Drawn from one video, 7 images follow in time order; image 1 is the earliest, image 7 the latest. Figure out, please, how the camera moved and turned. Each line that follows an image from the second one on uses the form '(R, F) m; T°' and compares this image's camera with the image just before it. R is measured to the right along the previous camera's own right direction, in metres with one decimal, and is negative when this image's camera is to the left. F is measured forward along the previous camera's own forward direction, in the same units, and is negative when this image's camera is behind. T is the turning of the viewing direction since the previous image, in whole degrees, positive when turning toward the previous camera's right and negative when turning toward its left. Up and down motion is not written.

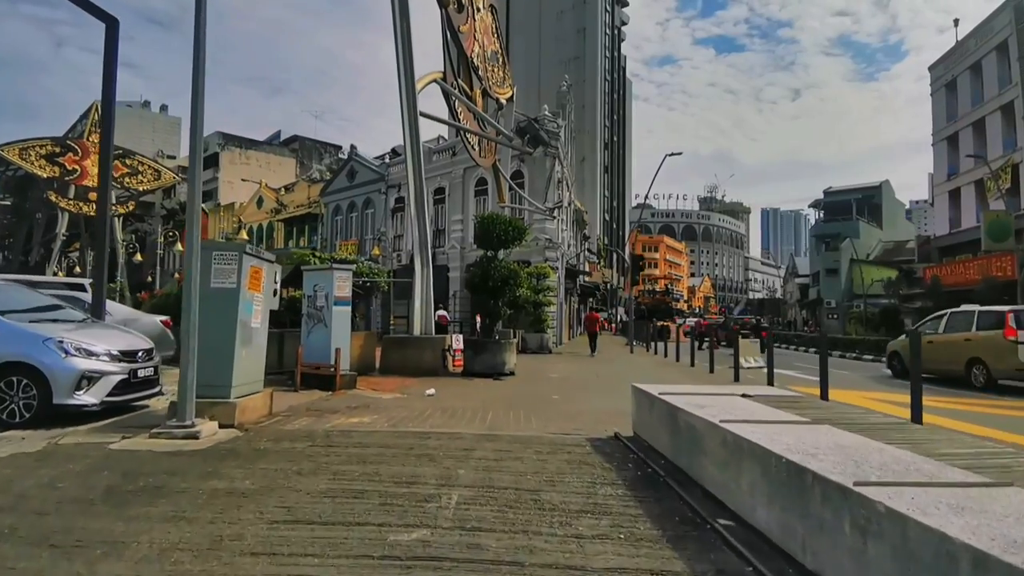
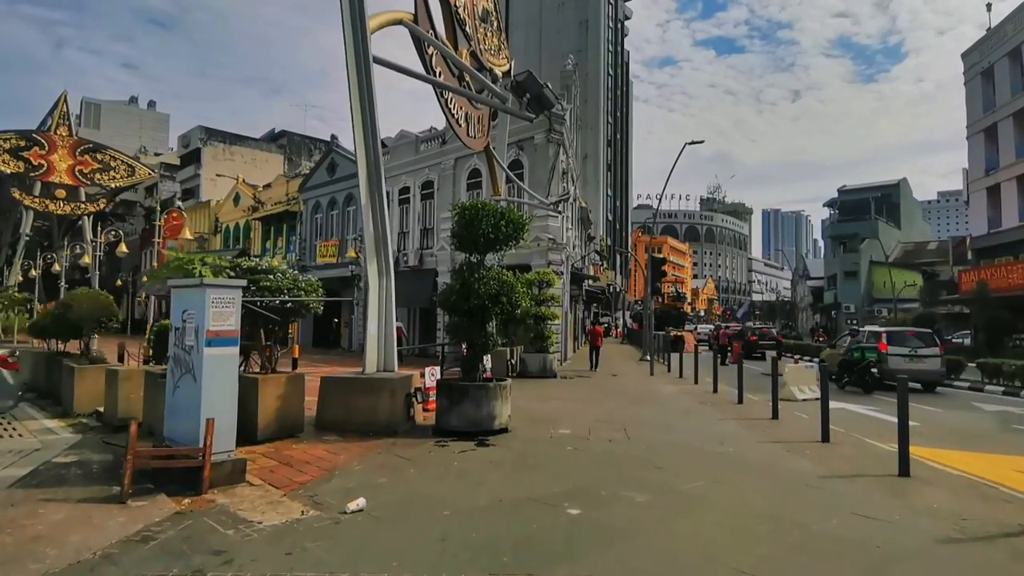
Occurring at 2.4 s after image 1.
(+0.1, +4.0) m; 0°
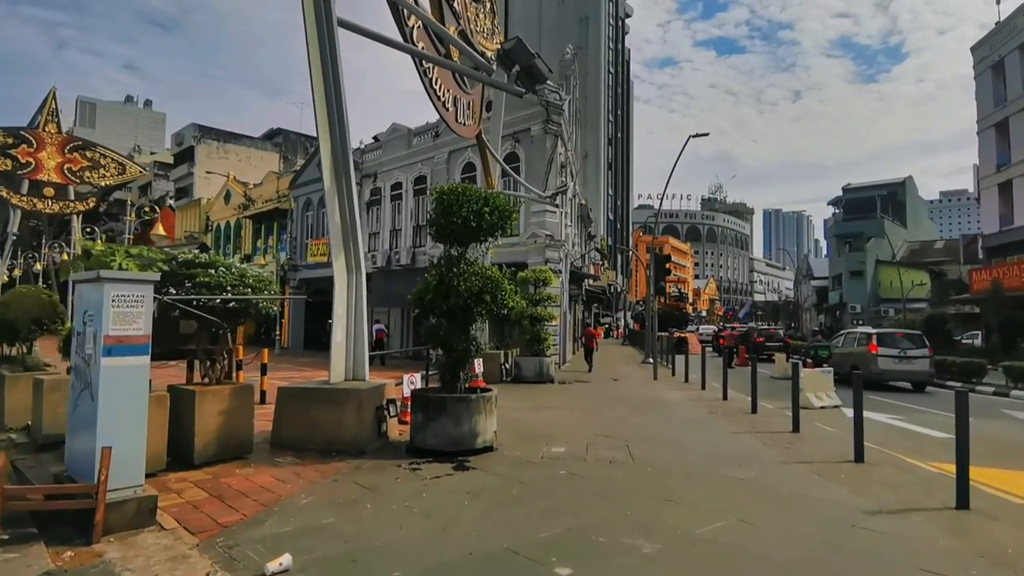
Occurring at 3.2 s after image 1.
(+0.2, +1.2) m; 0°
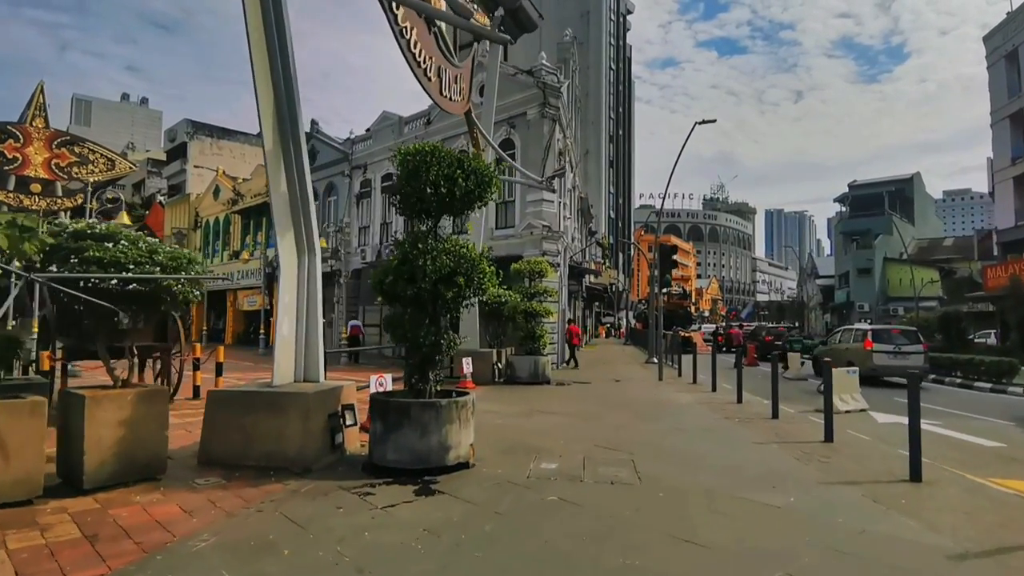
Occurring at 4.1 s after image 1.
(+0.2, +1.4) m; 0°
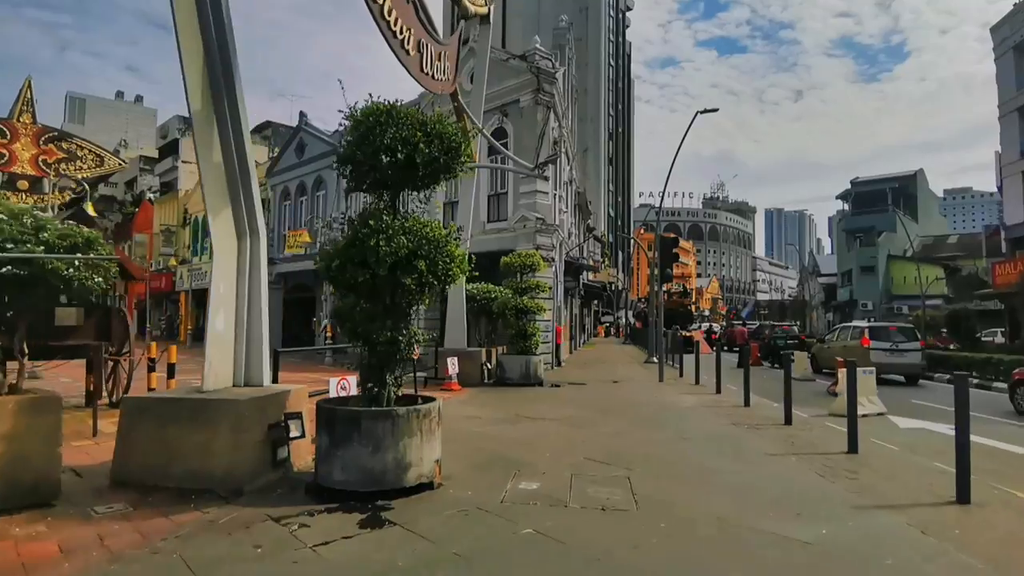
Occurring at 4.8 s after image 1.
(+0.2, +1.1) m; 0°
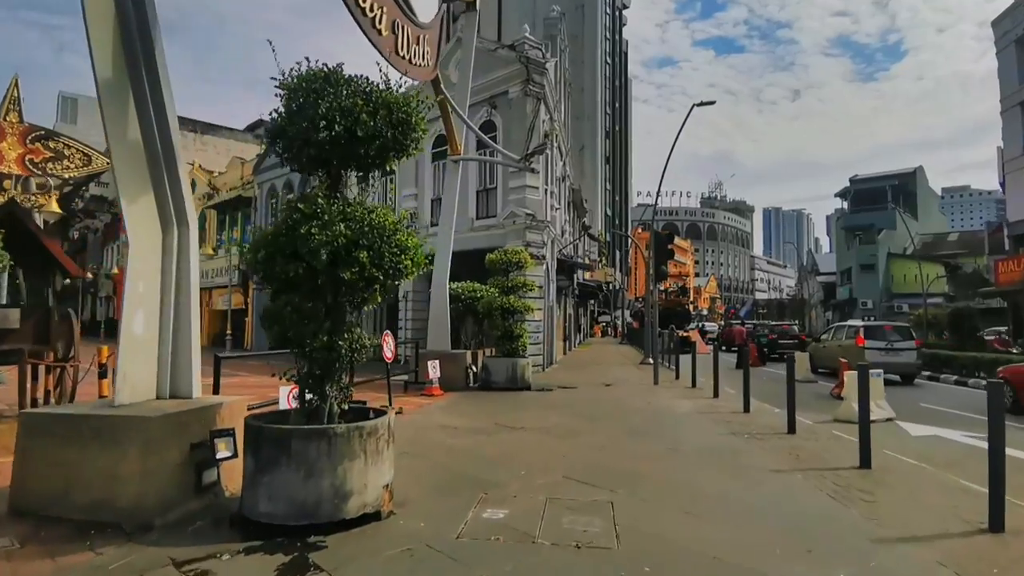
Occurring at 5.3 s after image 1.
(+0.3, +0.8) m; 0°
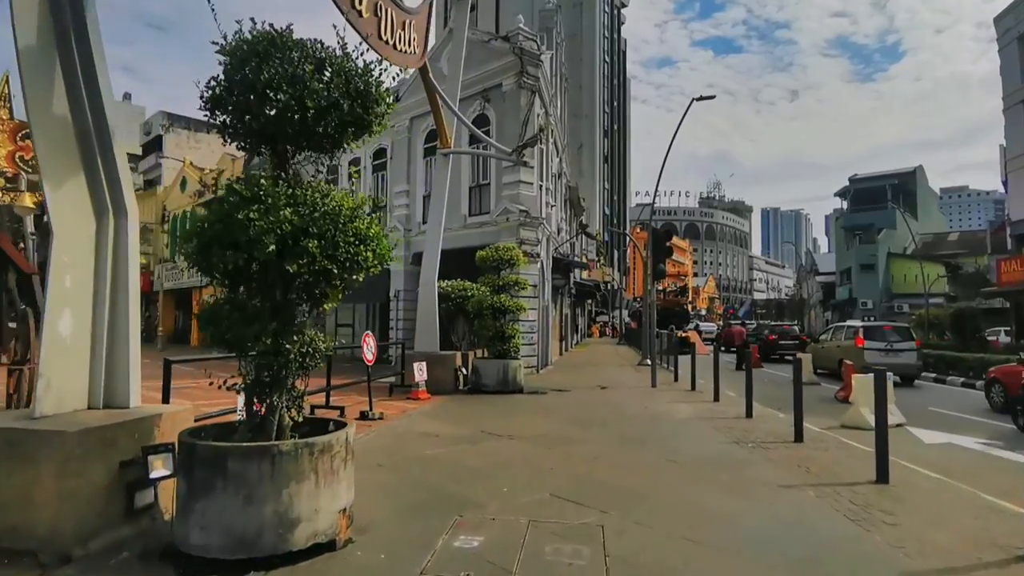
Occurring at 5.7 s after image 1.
(+0.2, +0.6) m; 0°
